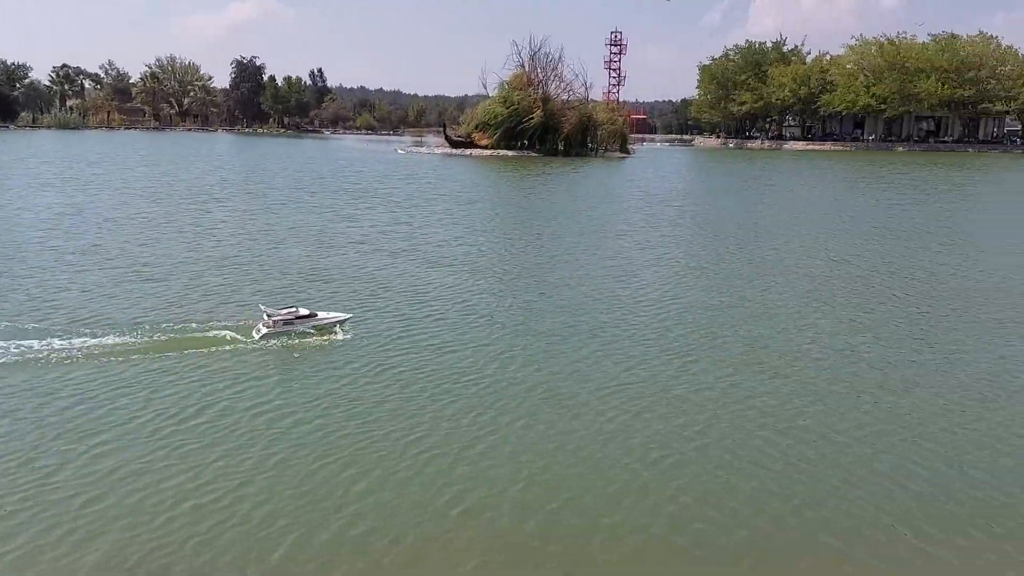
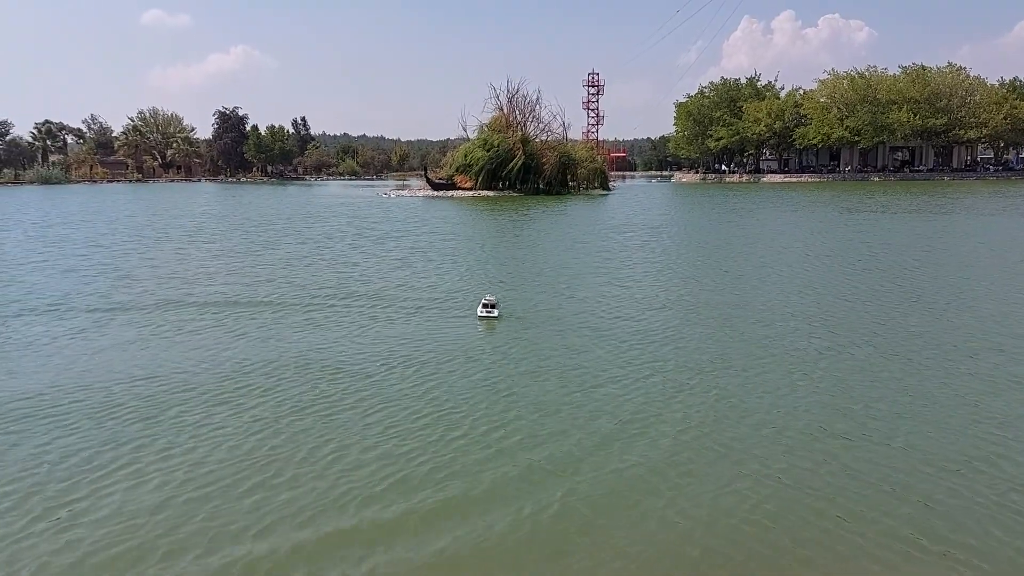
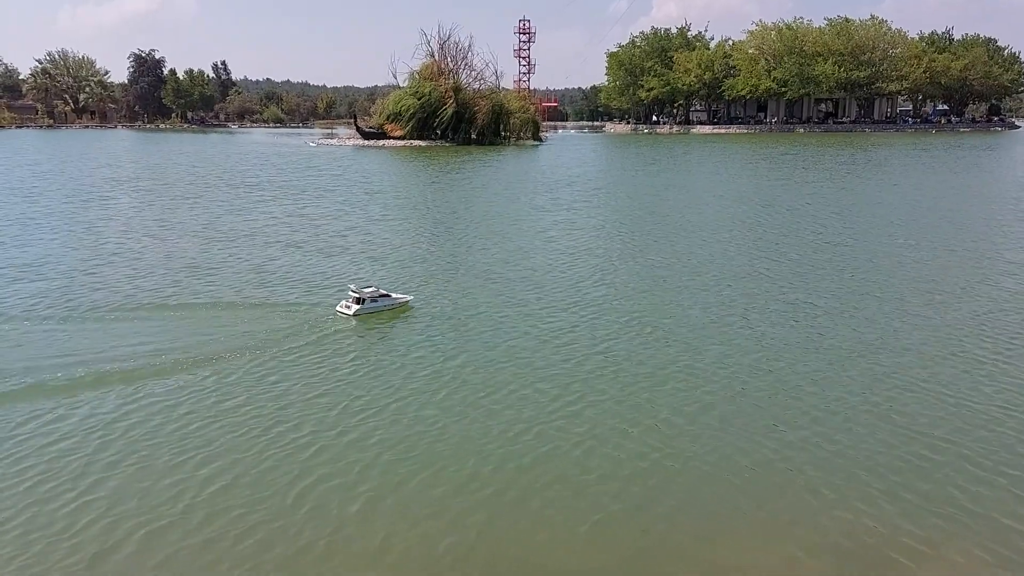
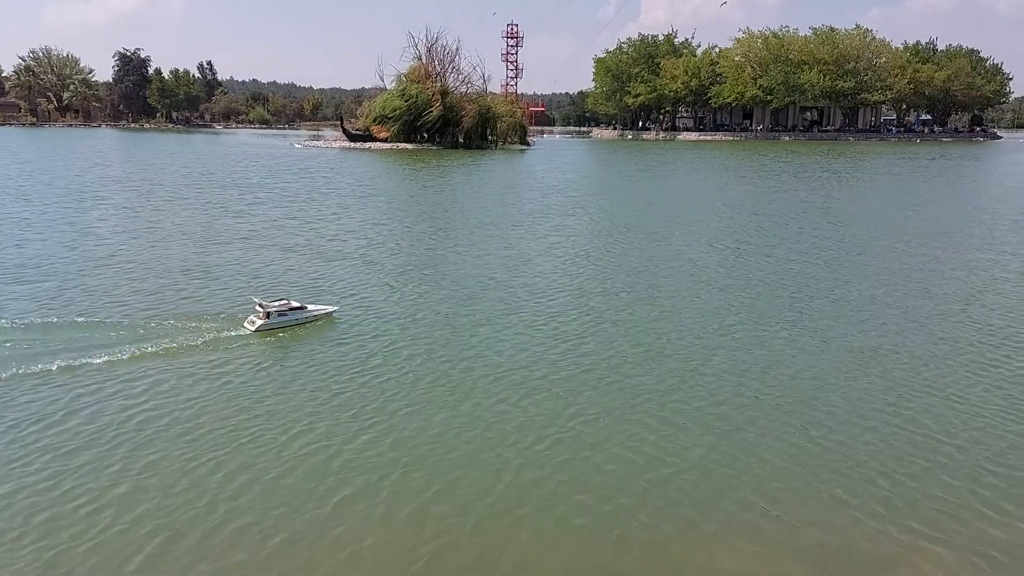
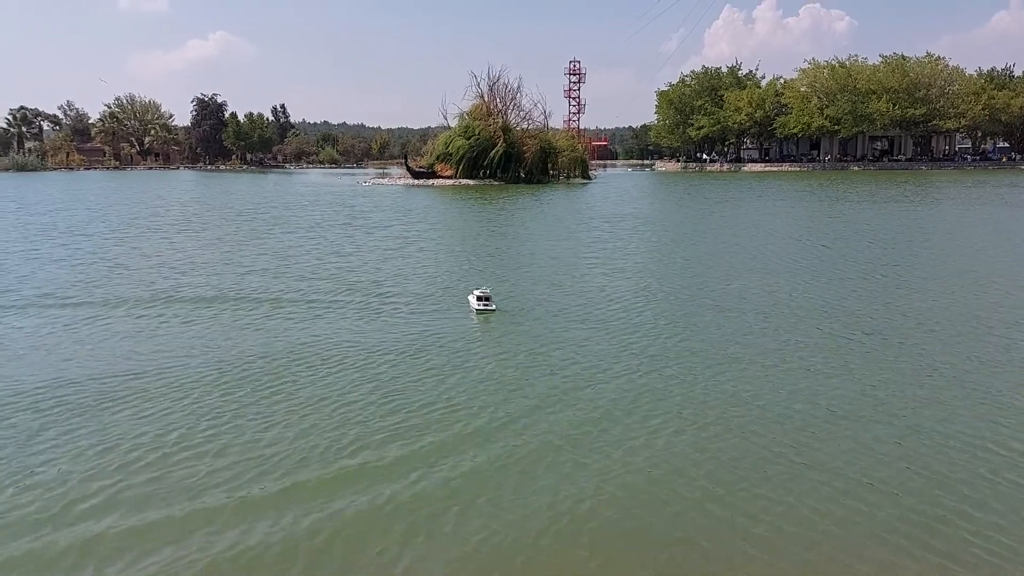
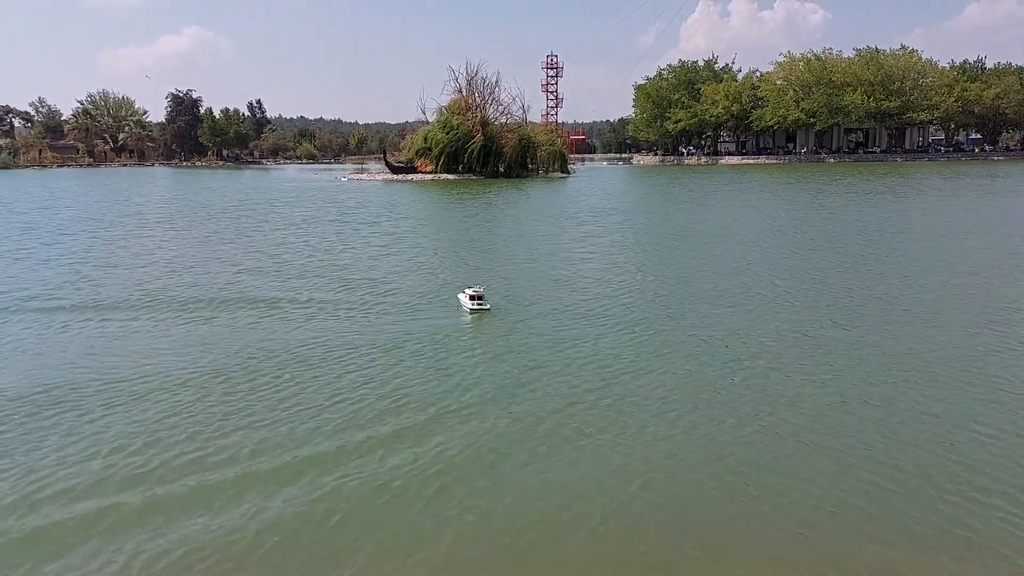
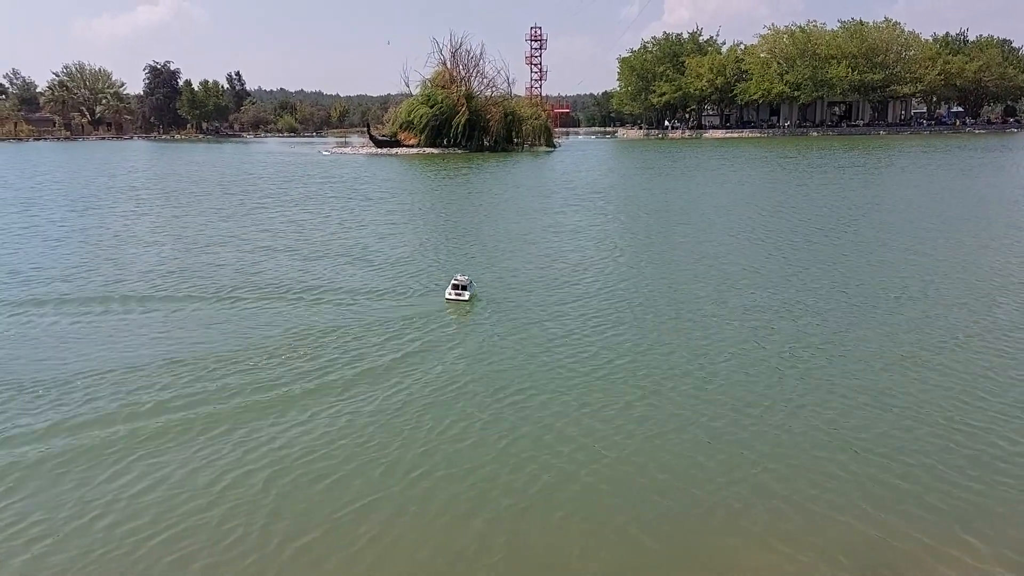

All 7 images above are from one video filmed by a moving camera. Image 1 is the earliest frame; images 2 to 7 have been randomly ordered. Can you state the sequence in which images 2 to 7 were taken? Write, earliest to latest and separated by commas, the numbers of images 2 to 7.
4, 3, 7, 6, 5, 2
